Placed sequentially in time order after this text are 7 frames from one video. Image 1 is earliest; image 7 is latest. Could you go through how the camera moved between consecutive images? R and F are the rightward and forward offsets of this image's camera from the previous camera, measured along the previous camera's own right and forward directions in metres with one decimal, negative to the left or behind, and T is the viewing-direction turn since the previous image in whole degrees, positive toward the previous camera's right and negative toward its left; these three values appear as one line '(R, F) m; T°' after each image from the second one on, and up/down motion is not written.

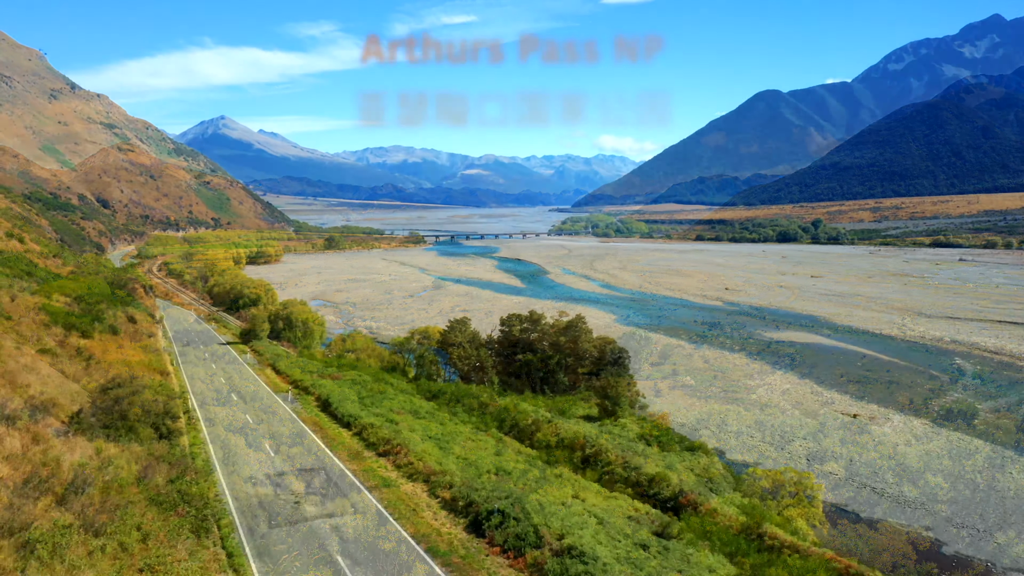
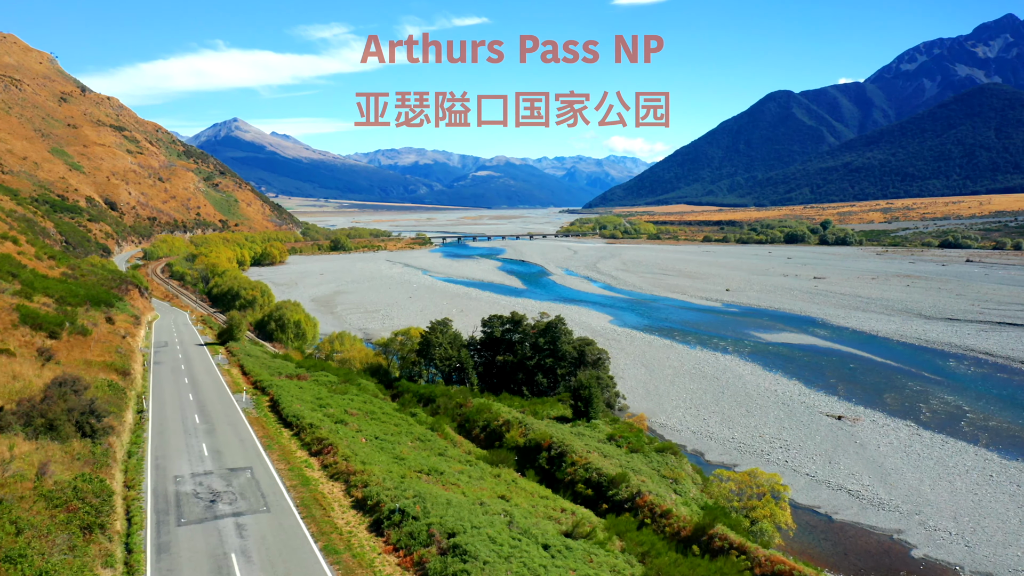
(+1.3, 0.0) m; -1°
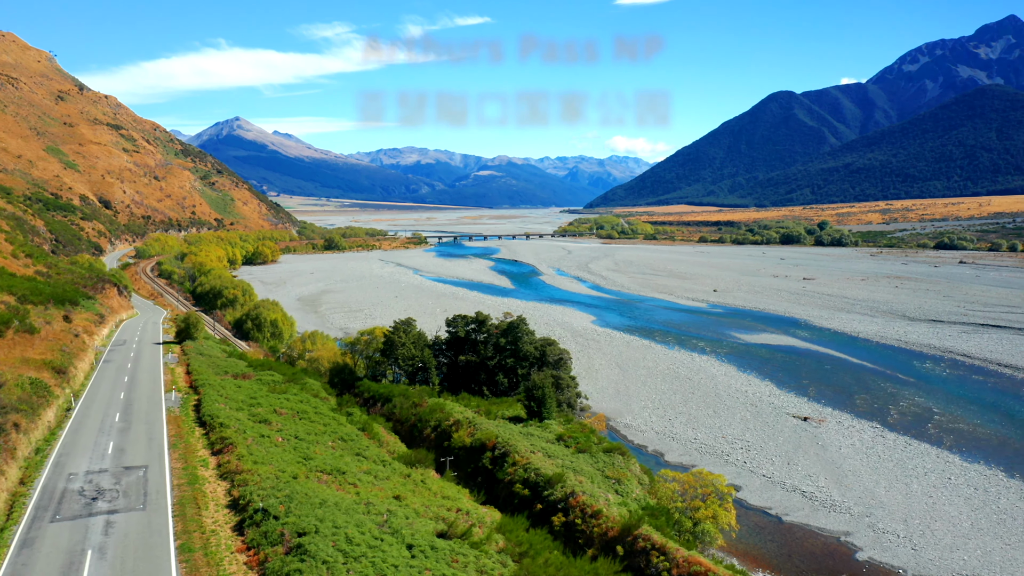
(+1.6, 0.0) m; 0°
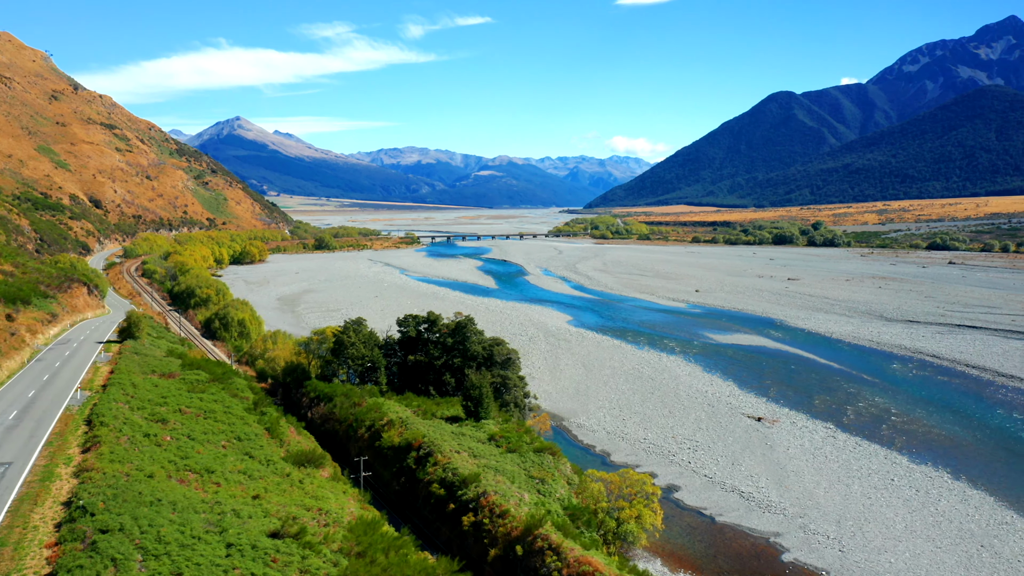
(+2.1, 0.0) m; 0°
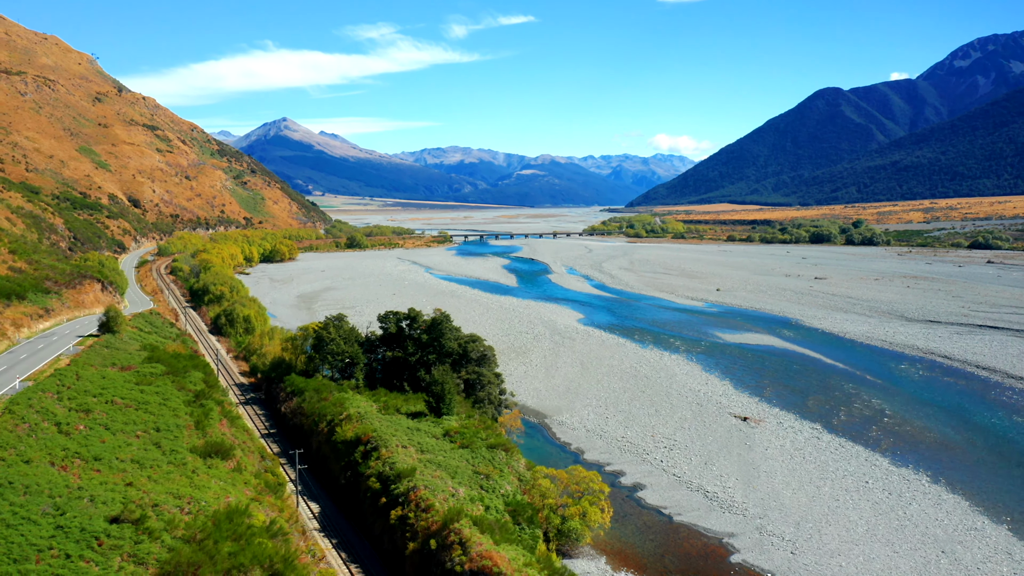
(+2.5, +0.1) m; -3°
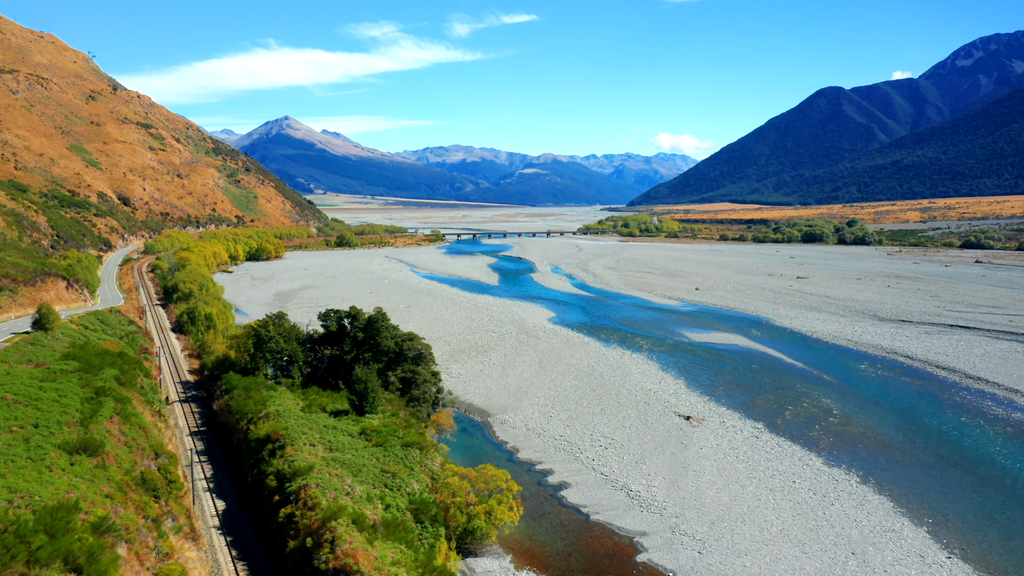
(+2.6, +0.1) m; 0°
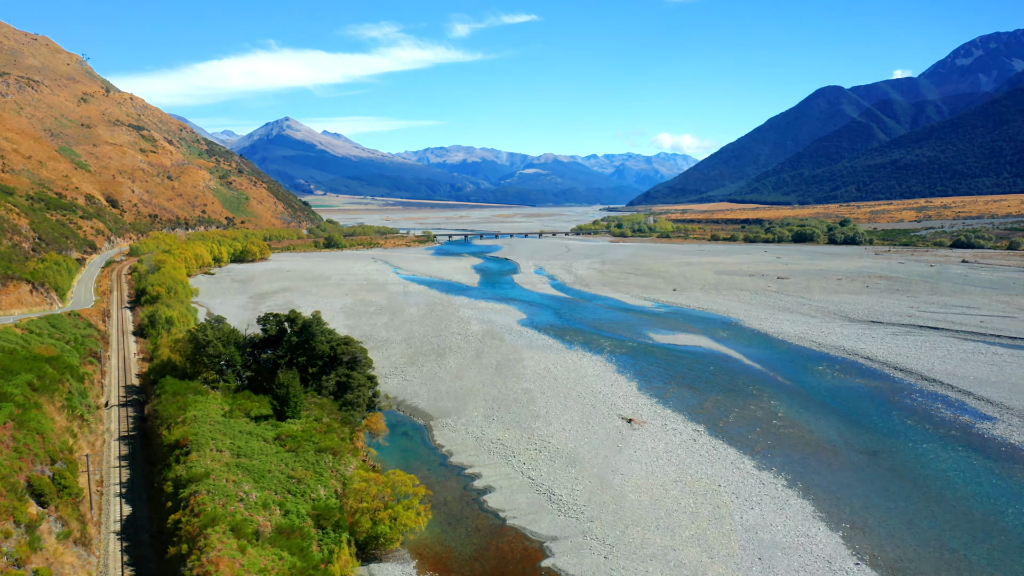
(+2.6, 0.0) m; 0°
